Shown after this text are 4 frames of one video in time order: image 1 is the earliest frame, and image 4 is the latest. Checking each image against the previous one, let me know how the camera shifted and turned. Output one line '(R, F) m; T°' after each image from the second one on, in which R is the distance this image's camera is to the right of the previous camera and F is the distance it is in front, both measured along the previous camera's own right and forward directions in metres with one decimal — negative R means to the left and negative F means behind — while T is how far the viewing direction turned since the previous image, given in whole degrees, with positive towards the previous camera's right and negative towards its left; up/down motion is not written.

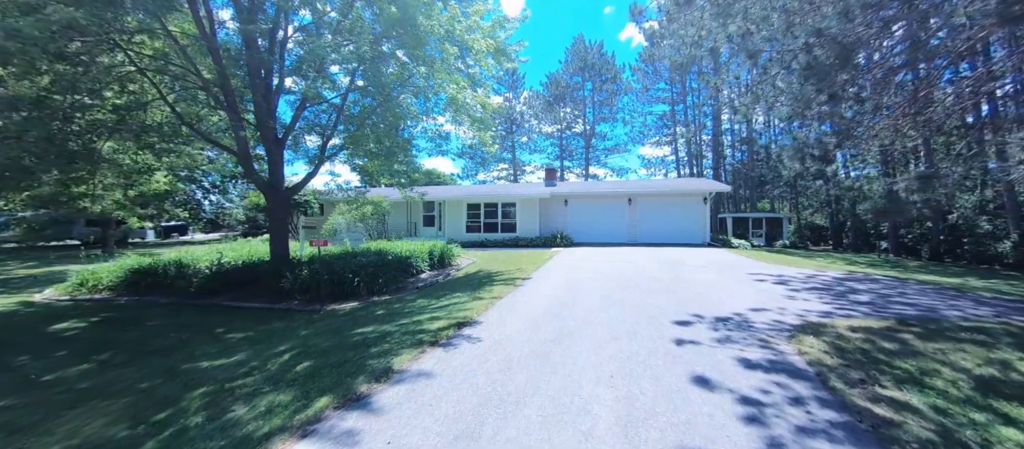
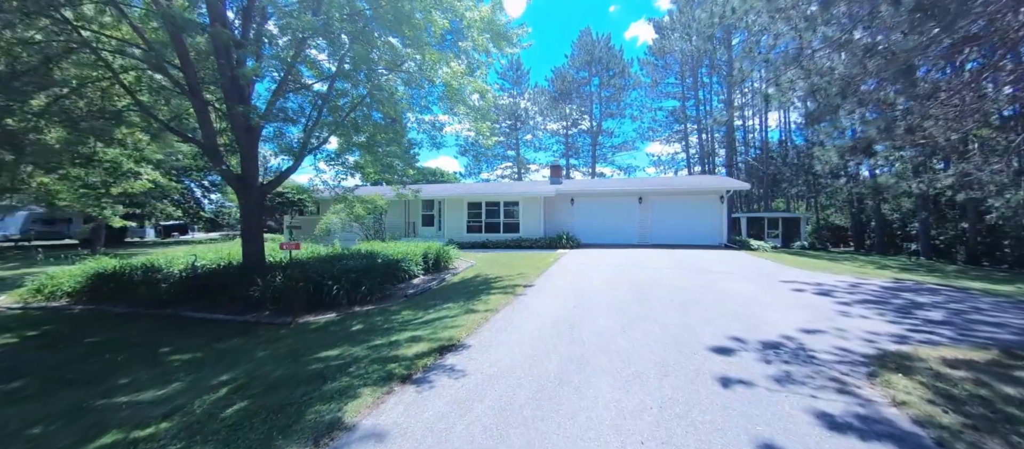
(+0.1, +0.9) m; -1°
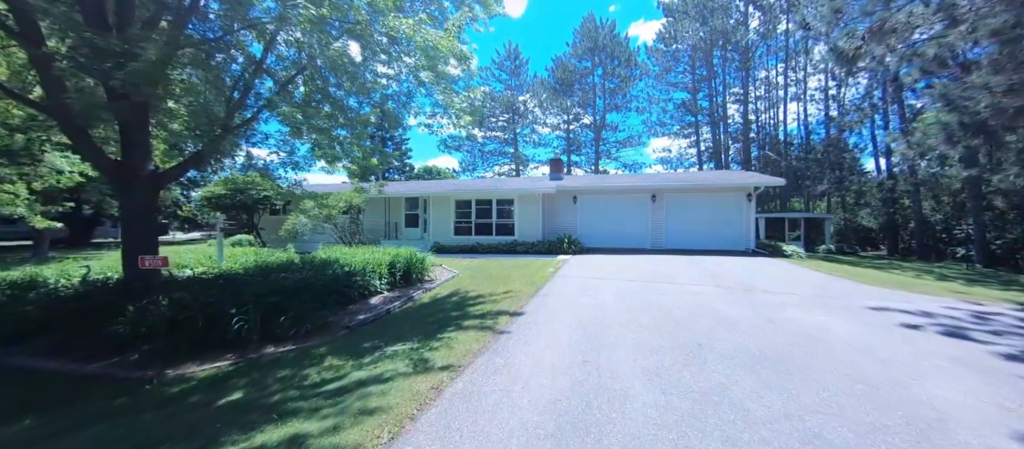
(+0.3, +2.0) m; 0°
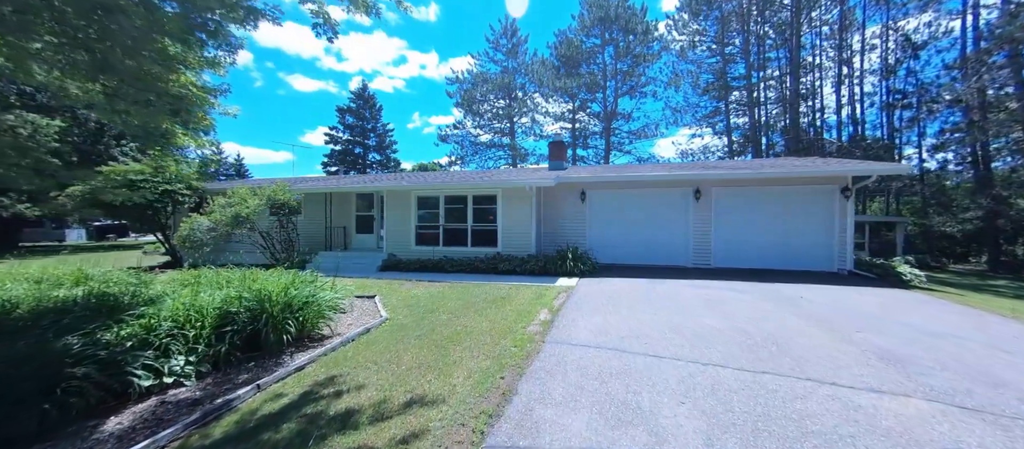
(+0.6, +4.0) m; -1°
